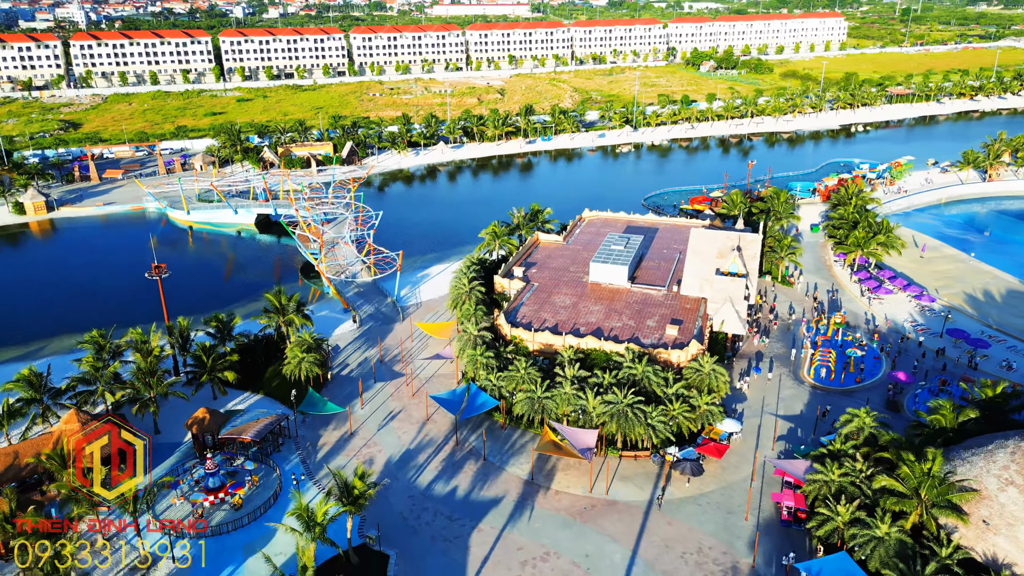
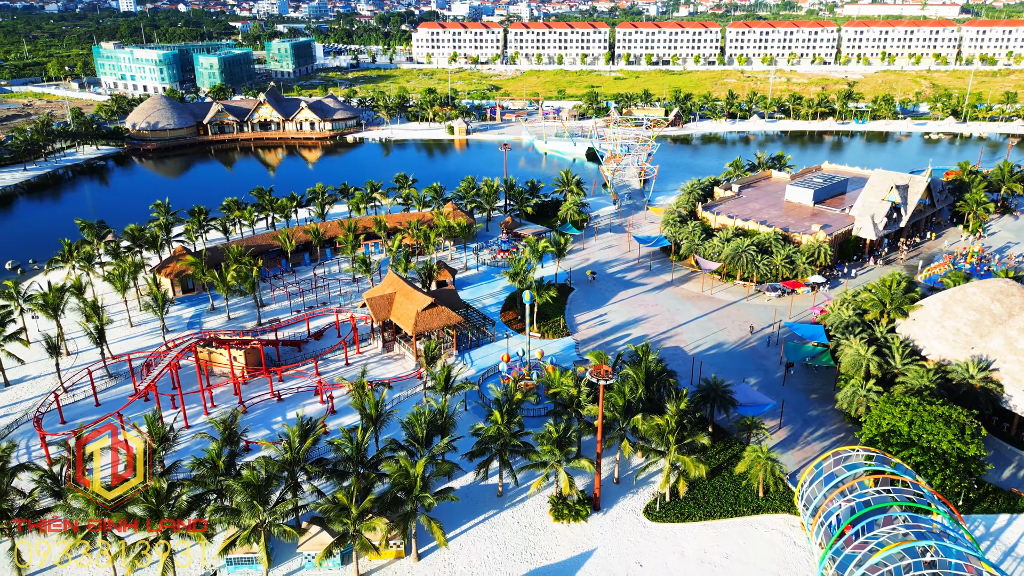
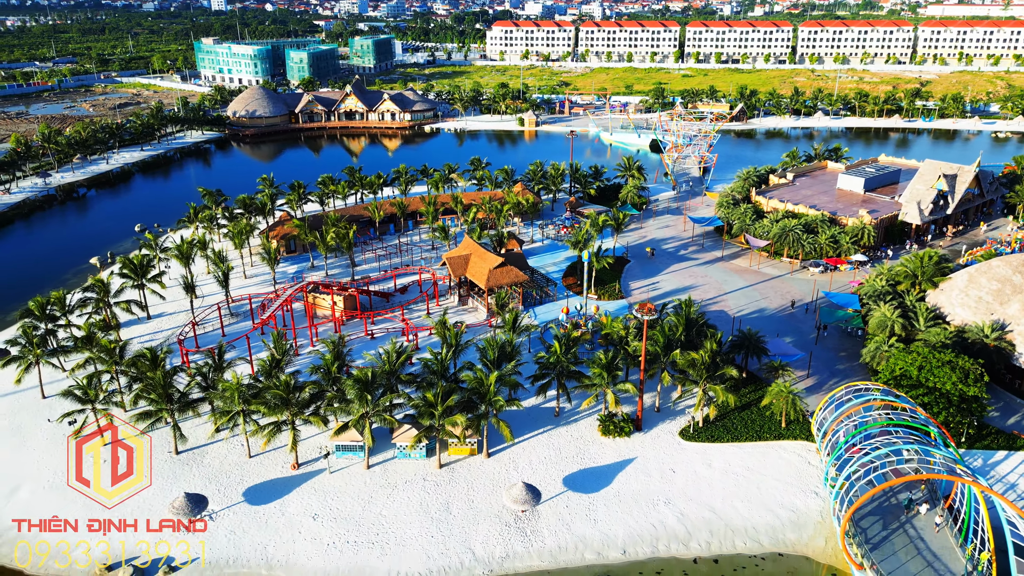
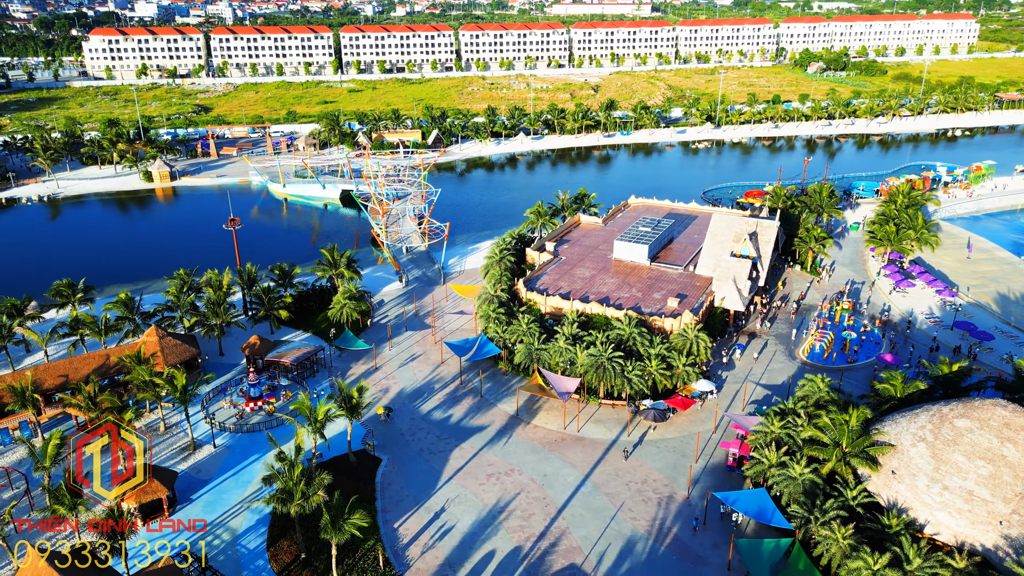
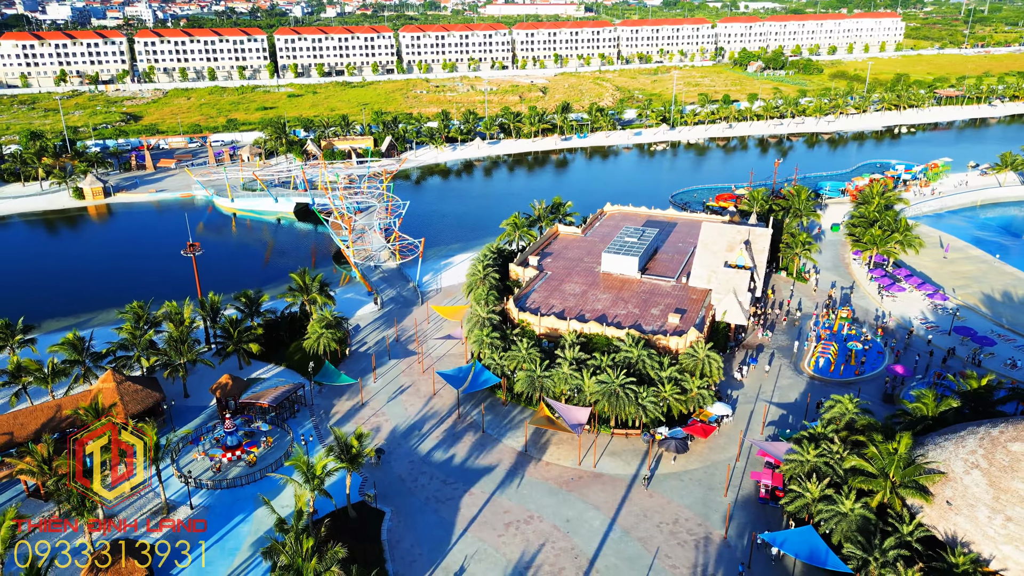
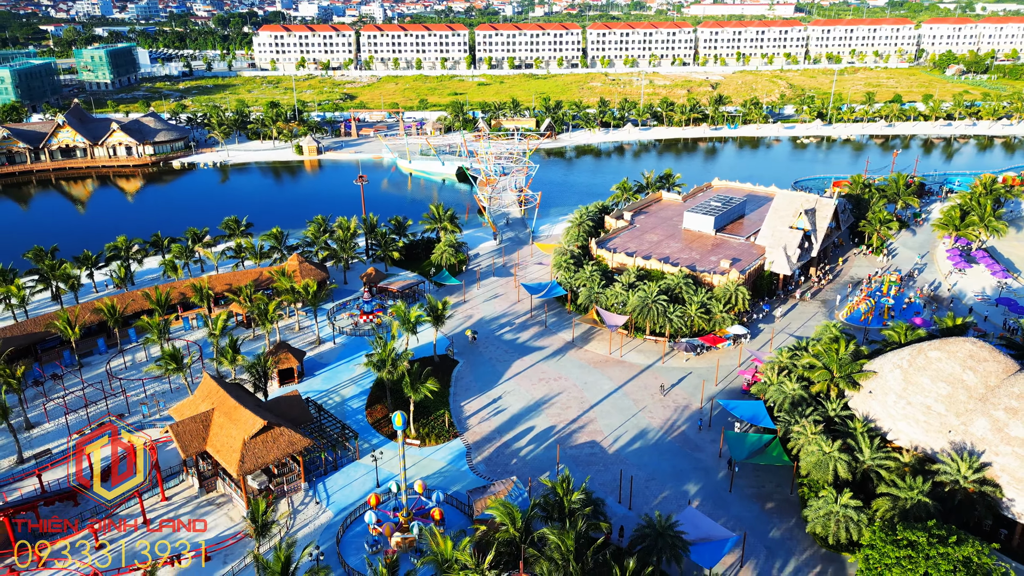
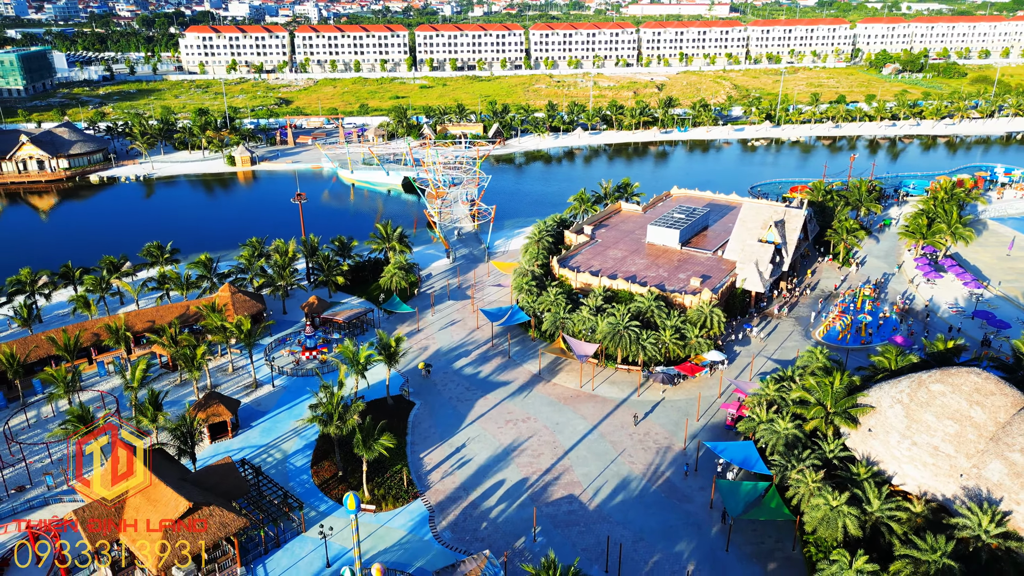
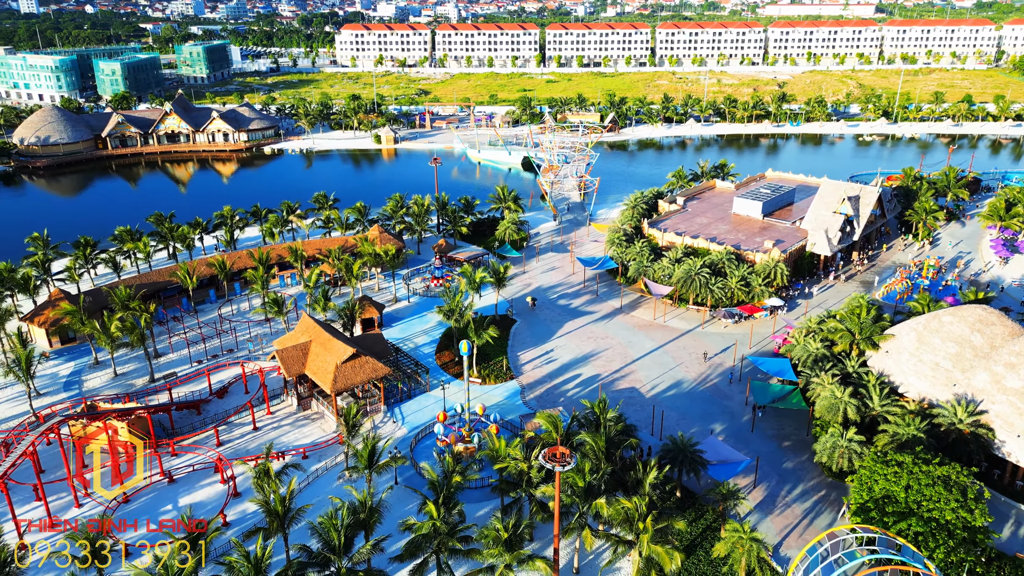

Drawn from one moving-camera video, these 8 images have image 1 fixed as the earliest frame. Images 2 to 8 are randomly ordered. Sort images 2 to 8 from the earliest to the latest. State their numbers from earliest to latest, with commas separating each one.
5, 4, 7, 6, 8, 2, 3
